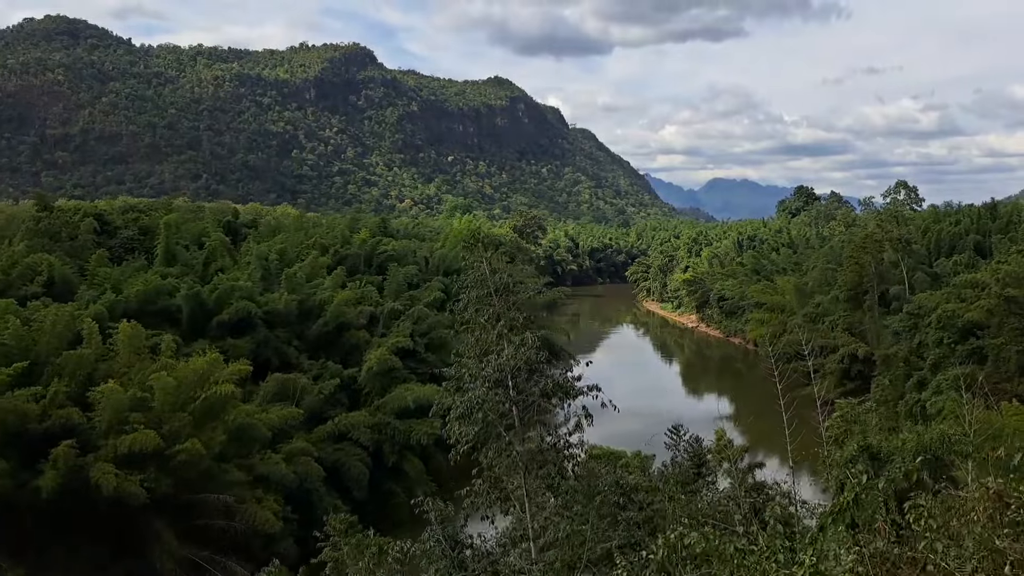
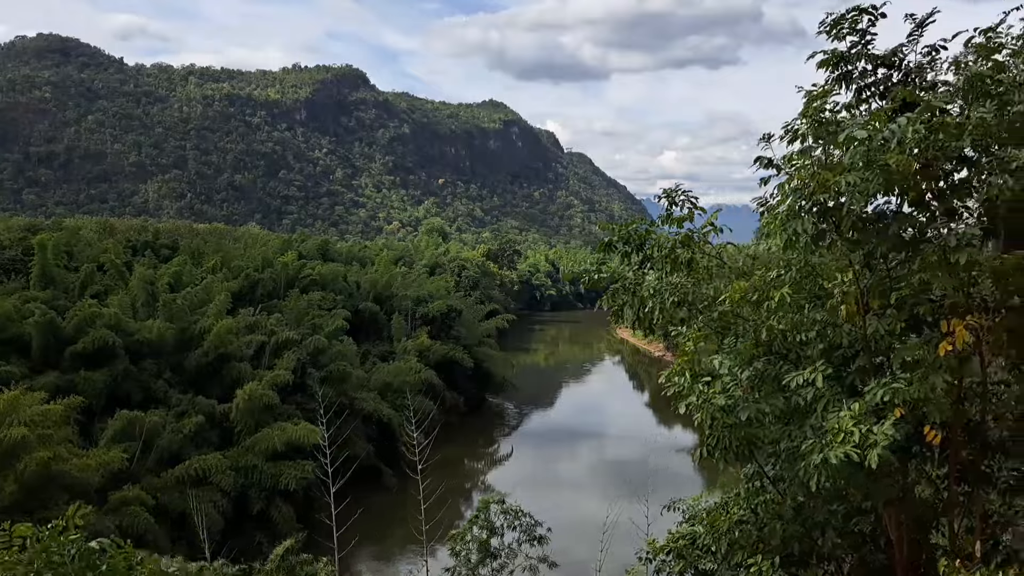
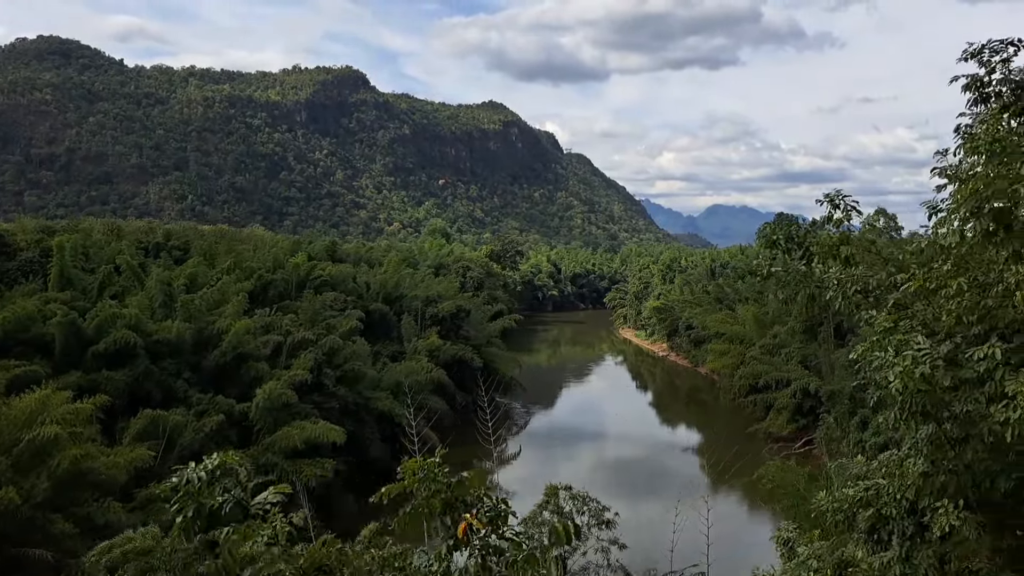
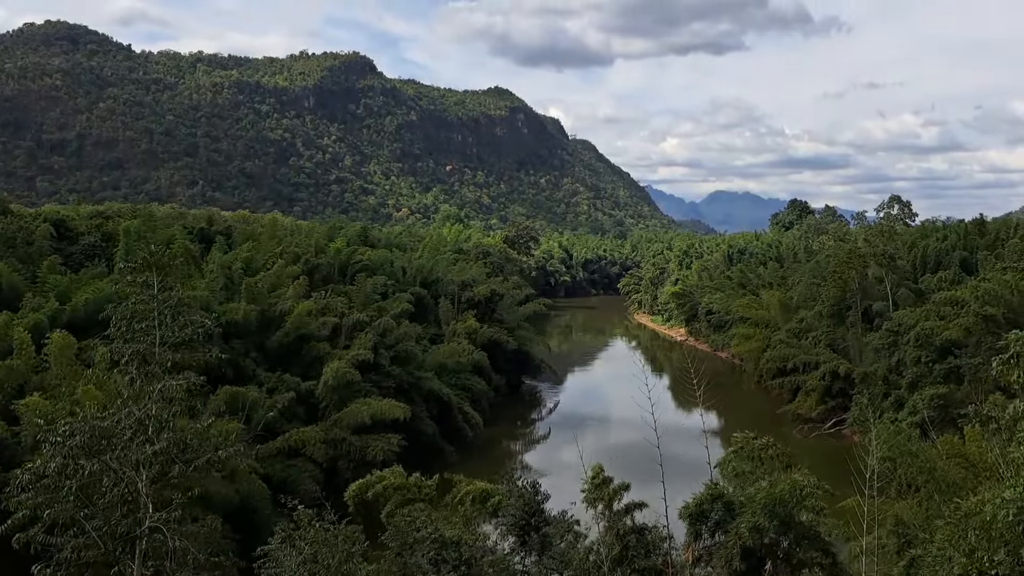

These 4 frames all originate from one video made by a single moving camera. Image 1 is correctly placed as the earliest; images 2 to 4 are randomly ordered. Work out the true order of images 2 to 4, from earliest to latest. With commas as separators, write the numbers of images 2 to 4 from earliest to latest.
4, 3, 2
